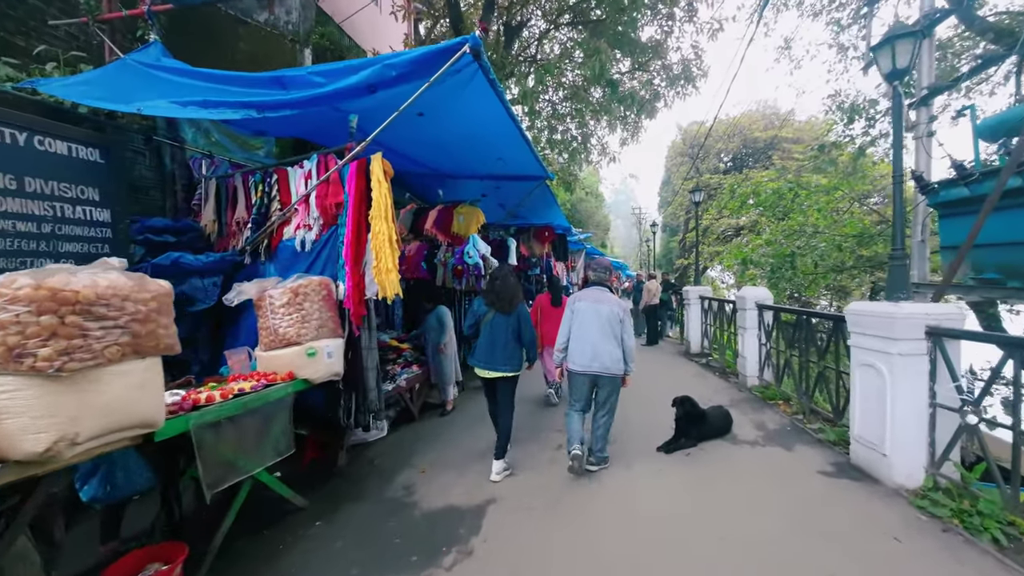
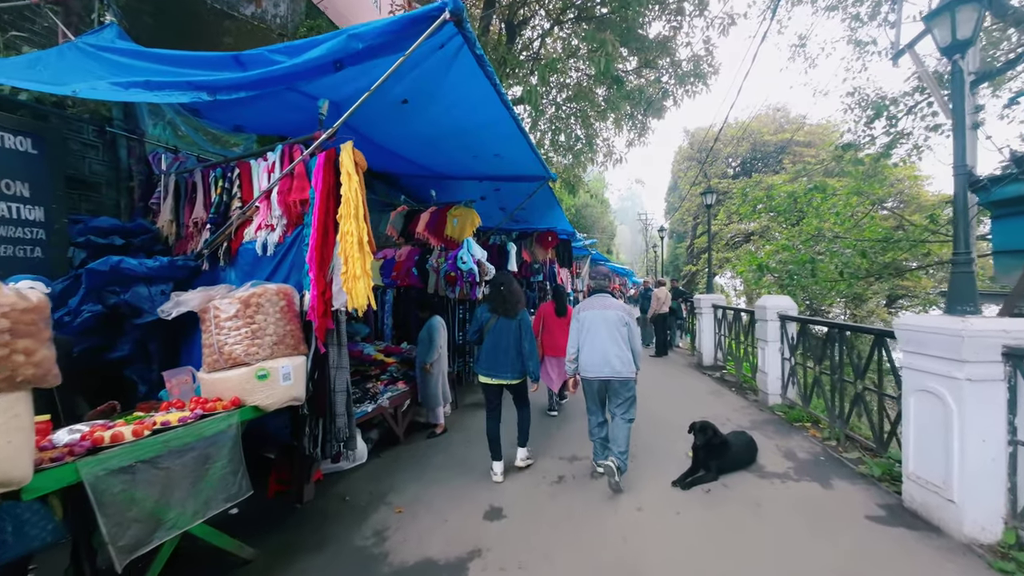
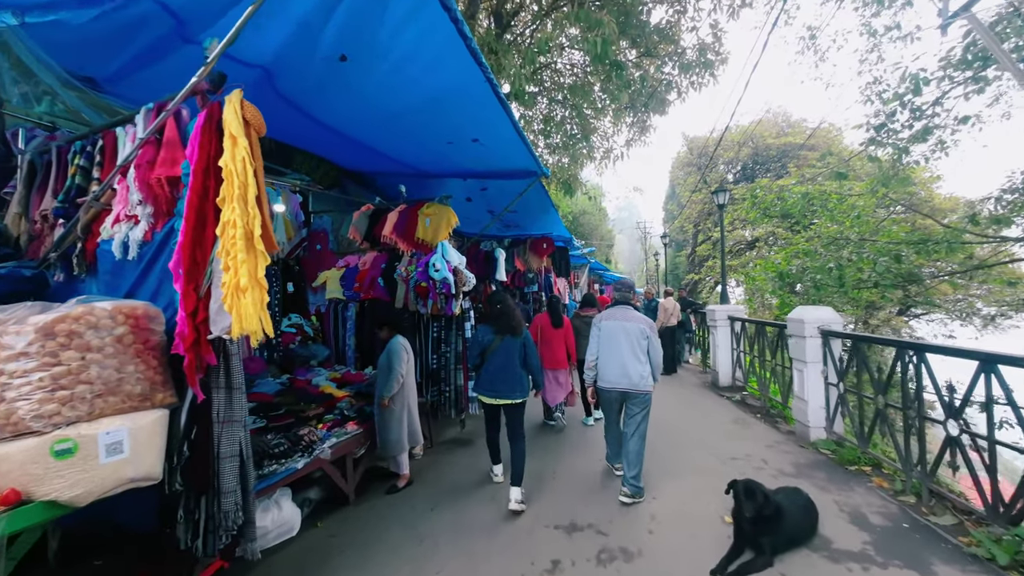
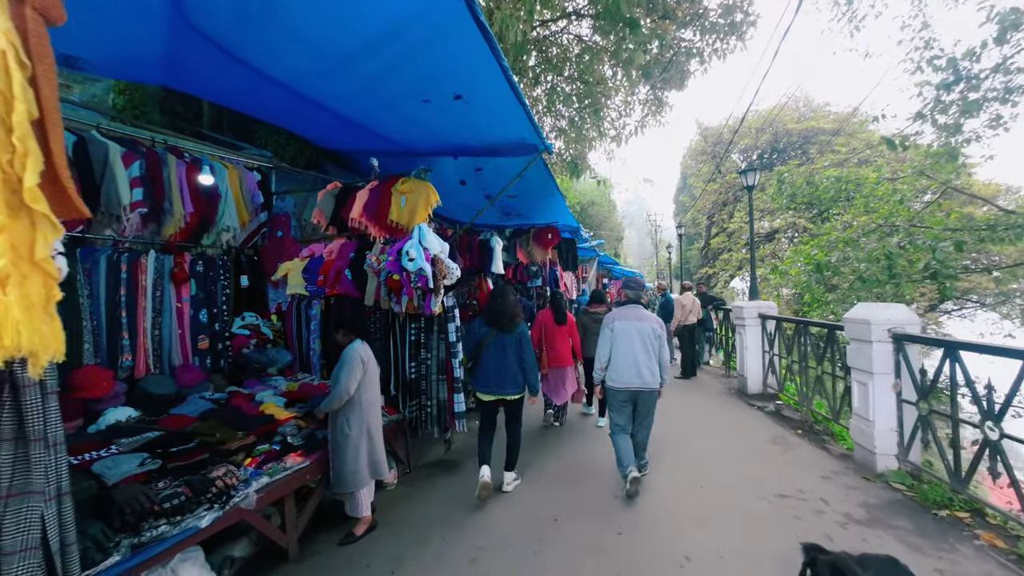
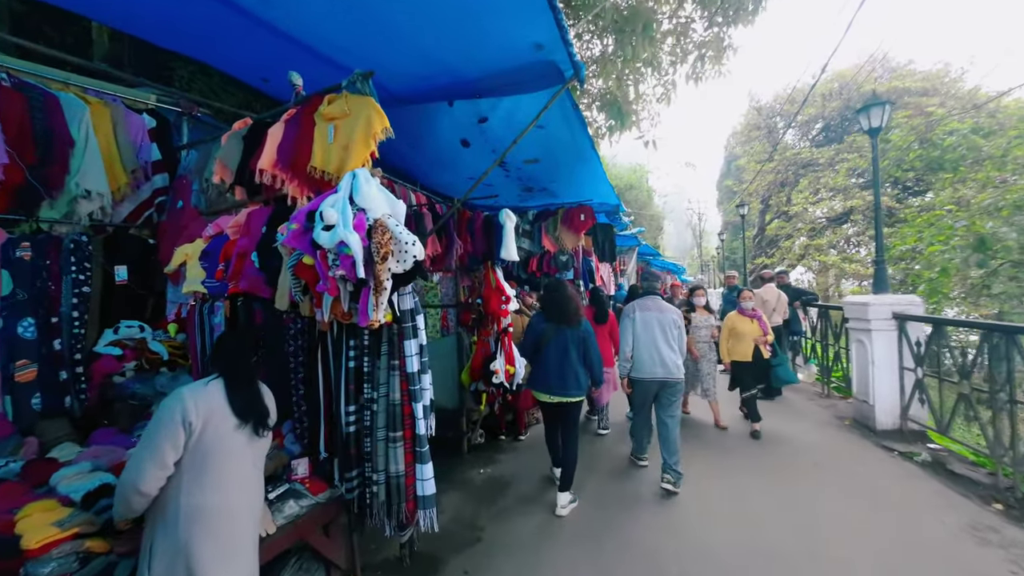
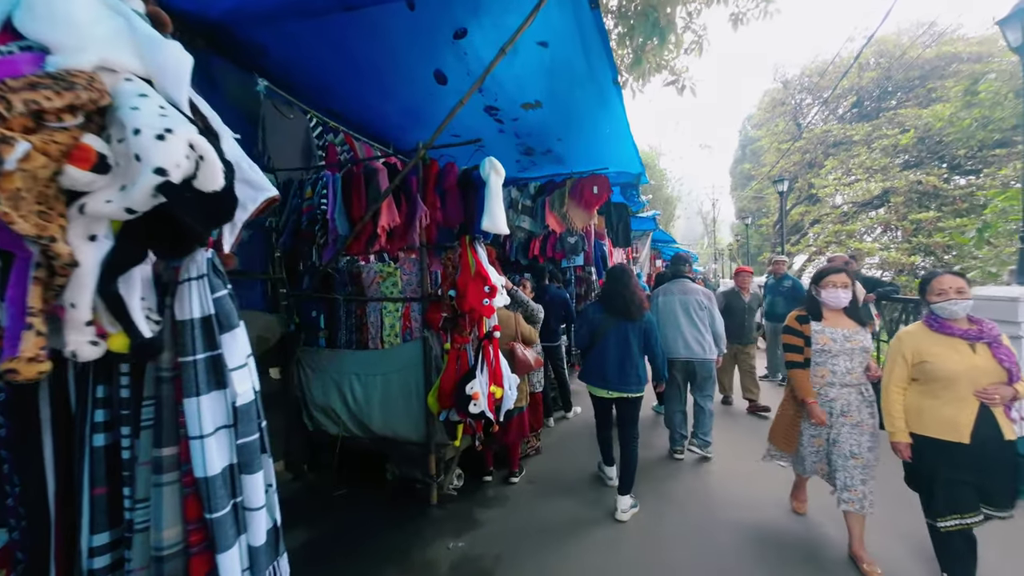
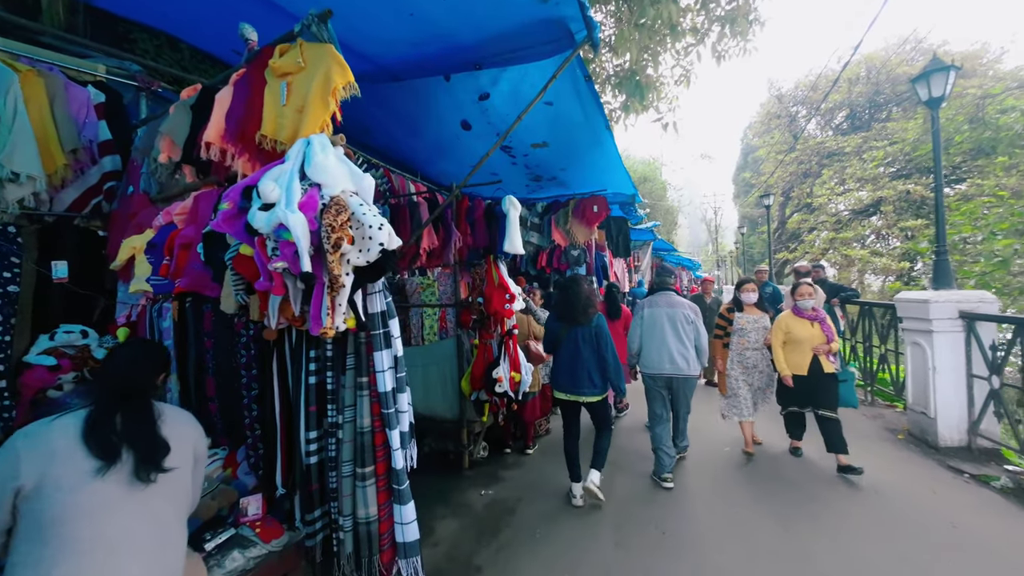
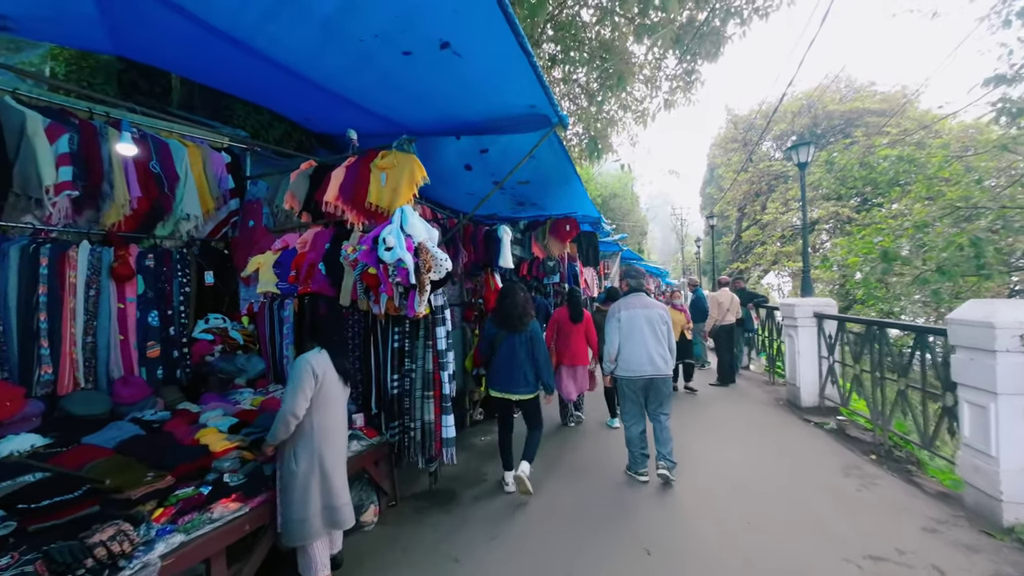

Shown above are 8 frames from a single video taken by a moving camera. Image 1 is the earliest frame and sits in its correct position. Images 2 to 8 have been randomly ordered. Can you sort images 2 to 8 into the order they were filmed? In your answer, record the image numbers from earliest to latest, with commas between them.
2, 3, 4, 8, 5, 7, 6
